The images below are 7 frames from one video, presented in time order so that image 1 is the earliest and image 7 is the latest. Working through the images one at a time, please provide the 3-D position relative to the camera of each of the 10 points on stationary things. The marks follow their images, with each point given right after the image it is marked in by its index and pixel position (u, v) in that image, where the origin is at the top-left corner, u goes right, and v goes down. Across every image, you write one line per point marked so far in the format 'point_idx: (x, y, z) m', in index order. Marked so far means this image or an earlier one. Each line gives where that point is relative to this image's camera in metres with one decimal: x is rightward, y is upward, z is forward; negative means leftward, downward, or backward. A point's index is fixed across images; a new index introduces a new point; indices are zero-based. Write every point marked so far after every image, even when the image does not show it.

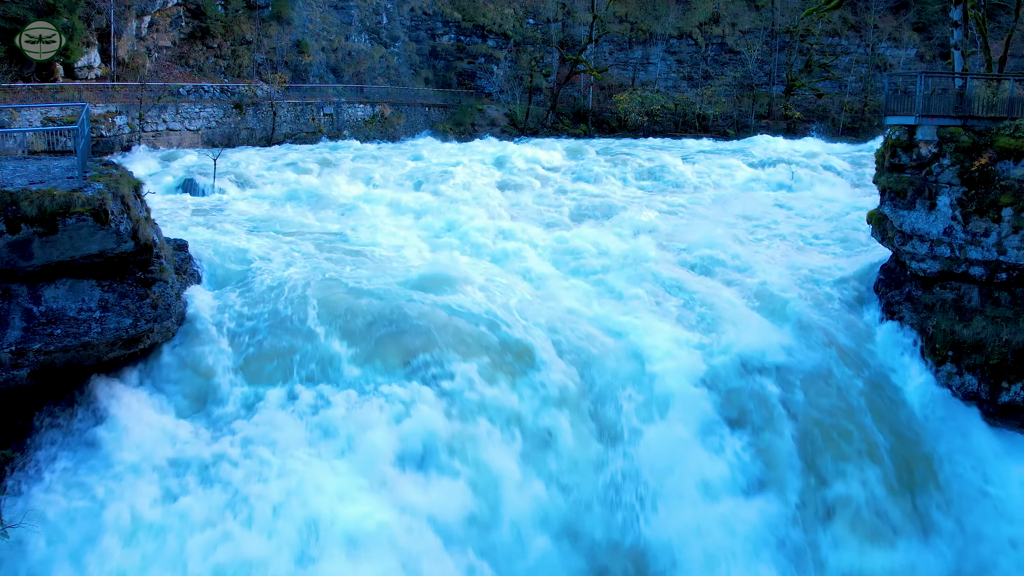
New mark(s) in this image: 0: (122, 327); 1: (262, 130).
0: (-3.8, -0.4, +5.4) m
1: (-8.6, +5.4, +19.1) m
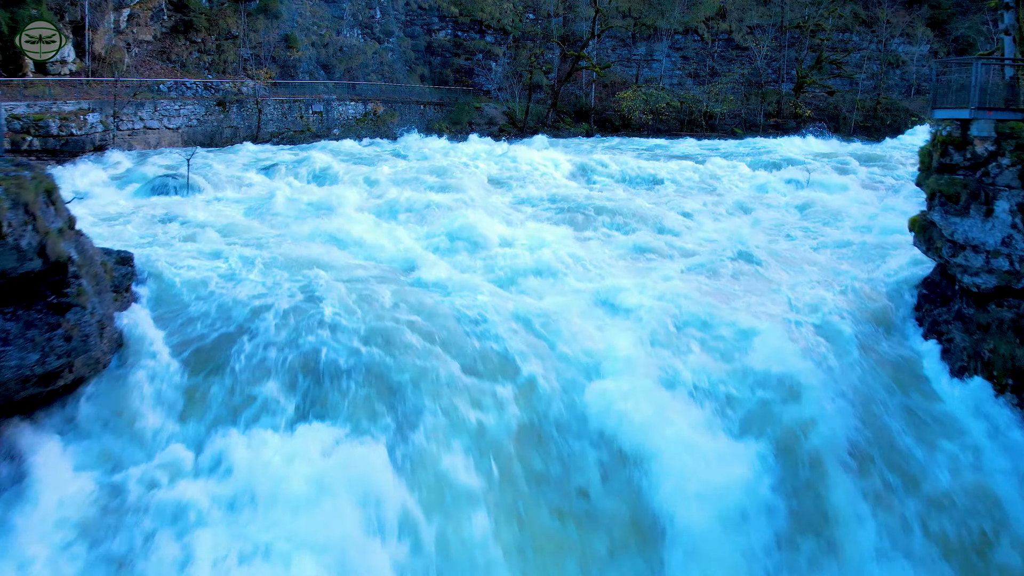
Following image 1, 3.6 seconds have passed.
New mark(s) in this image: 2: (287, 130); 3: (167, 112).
0: (-3.9, -0.6, +4.4) m
1: (-8.7, +5.2, +18.1) m
2: (-7.7, +5.4, +18.9) m
3: (-10.2, +5.3, +16.5) m
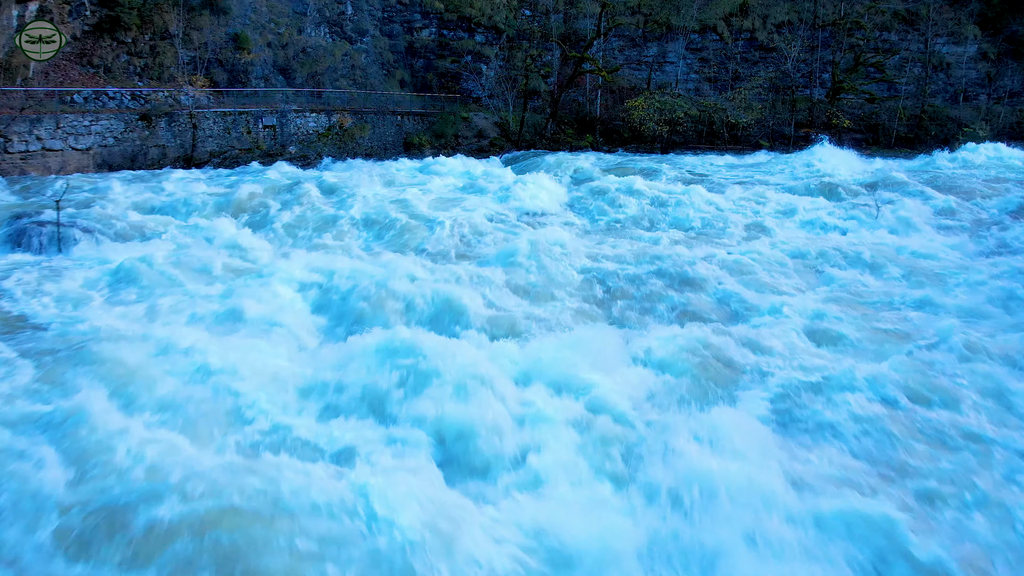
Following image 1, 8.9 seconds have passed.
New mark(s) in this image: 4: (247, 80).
0: (-4.1, -2.0, +1.2) m
1: (-9.0, +3.7, +14.9) m
2: (-7.9, +3.9, +15.6) m
3: (-10.4, +3.8, +13.3) m
4: (-8.8, +6.9, +18.5) m
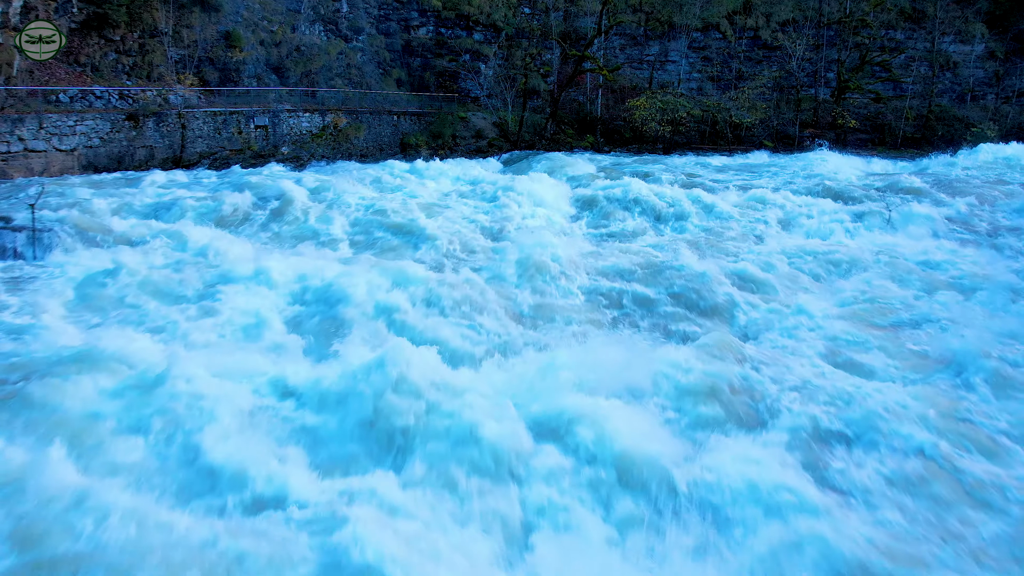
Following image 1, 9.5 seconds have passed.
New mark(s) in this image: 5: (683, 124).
0: (-4.1, -2.2, +0.7) m
1: (-9.0, +3.6, +14.4) m
2: (-7.9, +3.8, +15.2) m
3: (-10.5, +3.7, +12.8) m
4: (-8.9, +6.8, +18.0) m
5: (+6.1, +5.9, +19.9) m
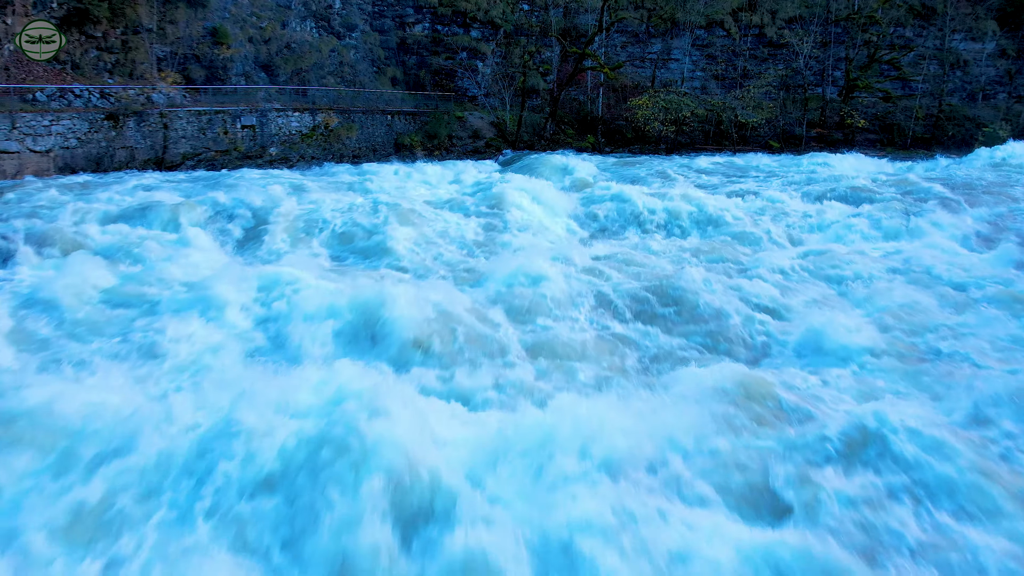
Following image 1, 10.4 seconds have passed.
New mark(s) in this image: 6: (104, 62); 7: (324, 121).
0: (-4.2, -2.4, +0.1) m
1: (-9.1, +3.4, +13.8) m
2: (-8.0, +3.6, +14.6) m
3: (-10.5, +3.5, +12.2) m
4: (-8.9, +6.6, +17.4) m
5: (+6.0, +5.7, +19.3) m
6: (-11.4, +6.3, +15.6) m
7: (-5.7, +5.1, +16.8) m
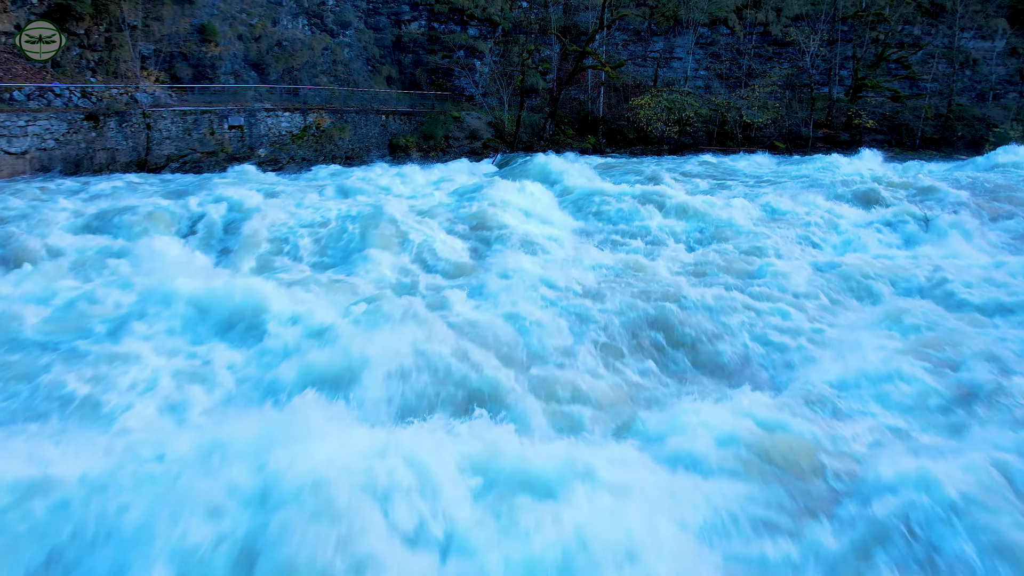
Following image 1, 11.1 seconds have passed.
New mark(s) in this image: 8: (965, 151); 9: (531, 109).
0: (-4.3, -2.5, -0.5) m
1: (-9.1, +3.3, +13.2) m
2: (-8.1, +3.5, +14.0) m
3: (-10.6, +3.3, +11.6) m
4: (-9.0, +6.4, +16.8) m
5: (+6.0, +5.5, +18.7) m
6: (-11.5, +6.1, +15.0) m
7: (-5.7, +4.9, +16.3) m
8: (+15.5, +4.7, +19.0) m
9: (+0.7, +6.3, +19.4) m
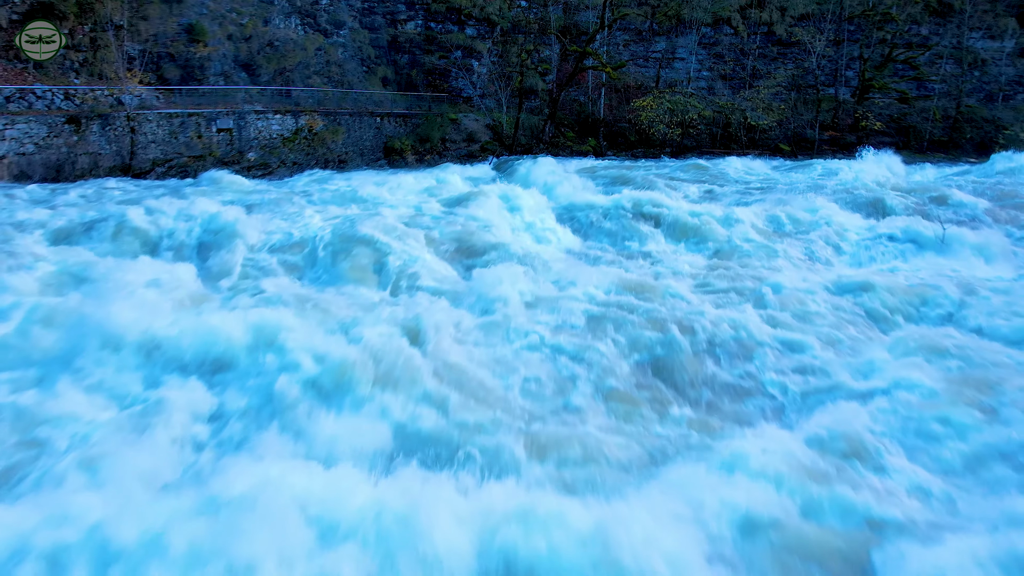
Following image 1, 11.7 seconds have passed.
0: (-4.3, -2.8, -0.9) m
1: (-9.2, +3.0, +12.8) m
2: (-8.1, +3.2, +13.5) m
3: (-10.6, +3.1, +11.2) m
4: (-9.0, +6.2, +16.3) m
5: (+5.9, +5.3, +18.2) m
6: (-11.5, +5.9, +14.5) m
7: (-5.8, +4.7, +15.8) m
8: (+15.4, +4.5, +18.6) m
9: (+0.6, +6.0, +19.0) m
